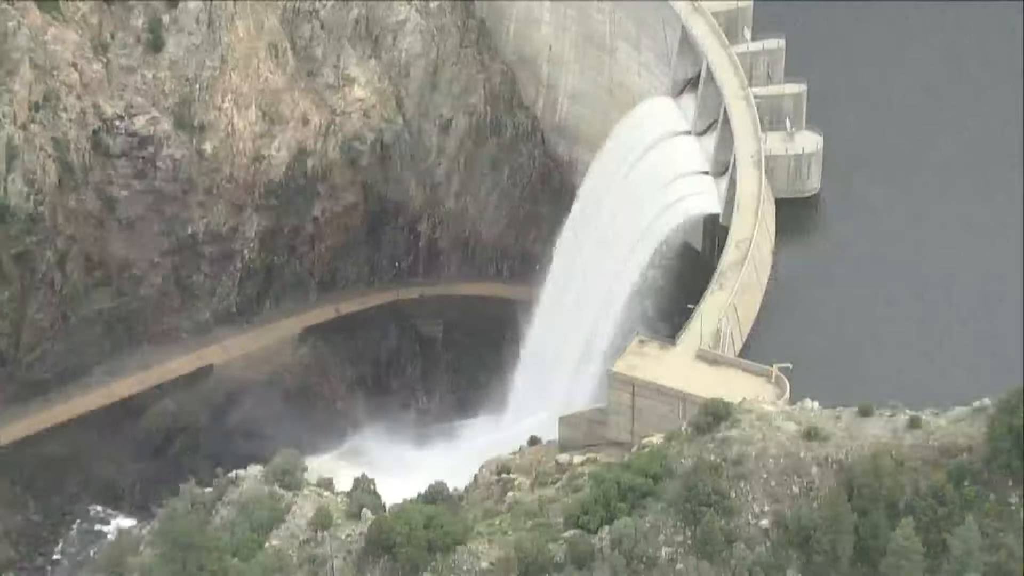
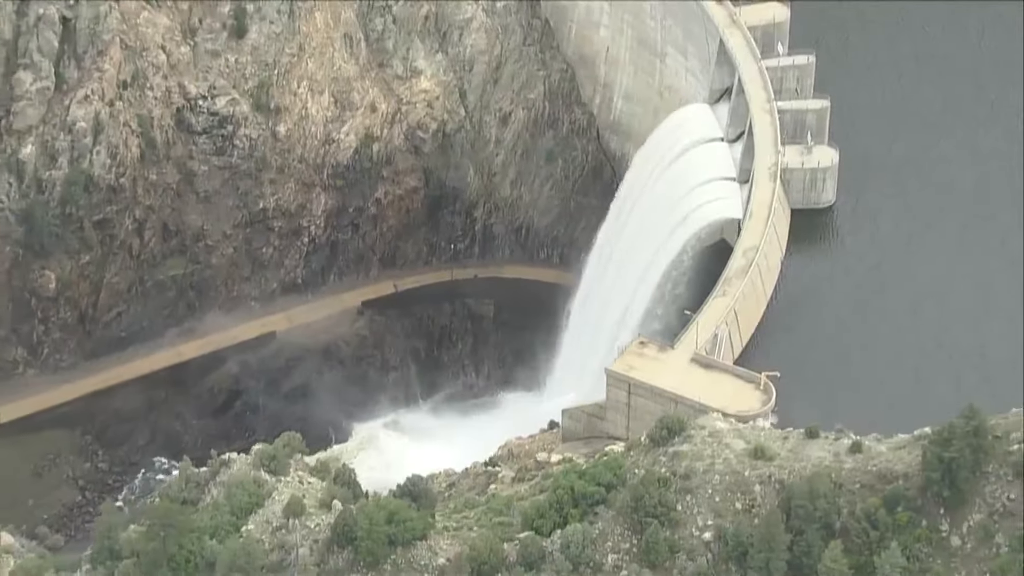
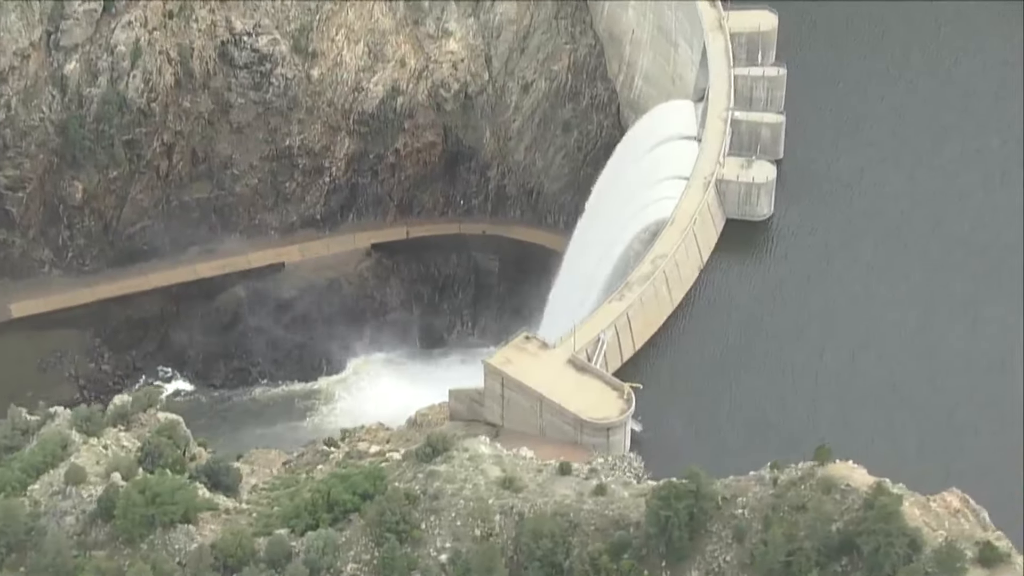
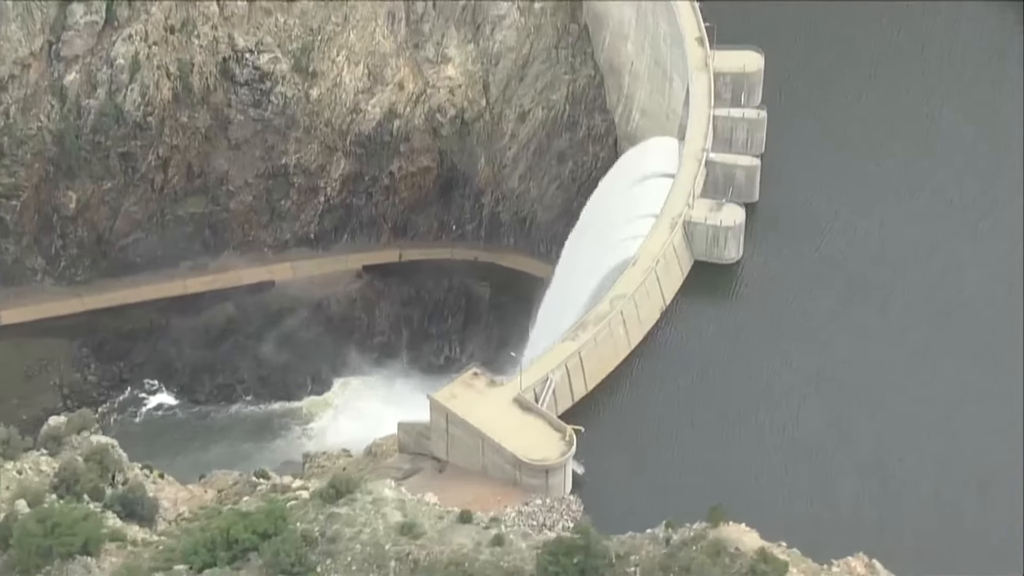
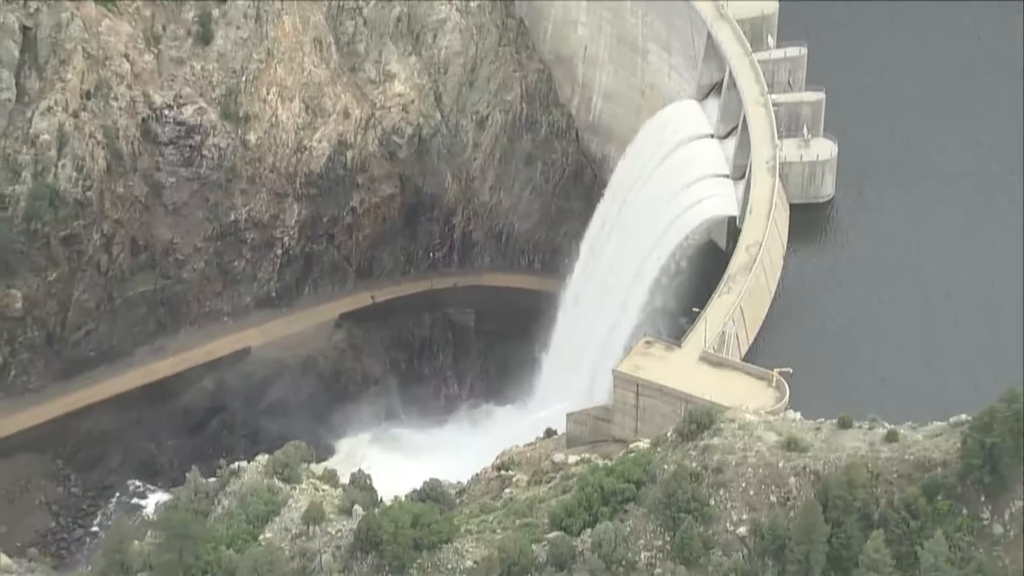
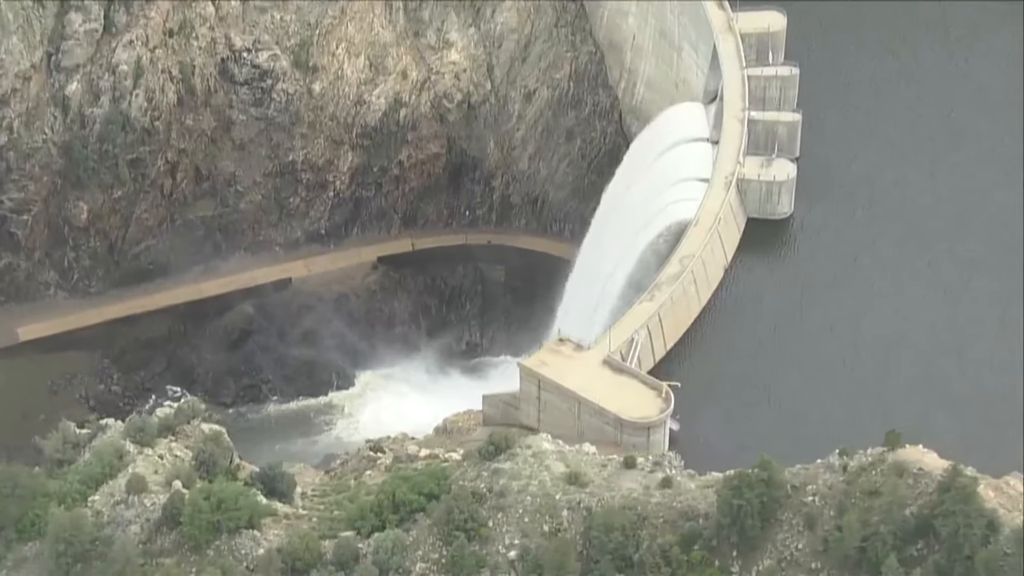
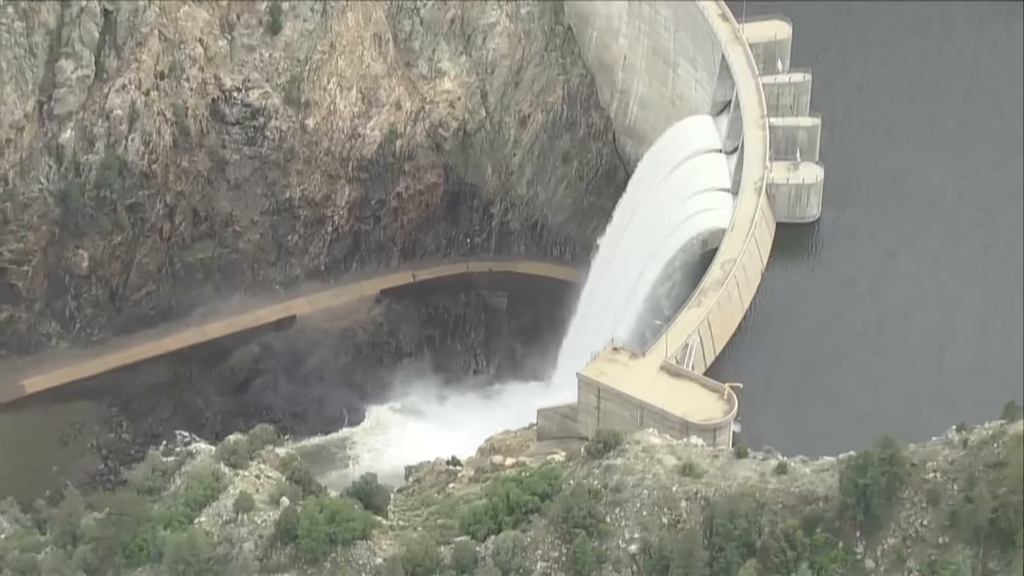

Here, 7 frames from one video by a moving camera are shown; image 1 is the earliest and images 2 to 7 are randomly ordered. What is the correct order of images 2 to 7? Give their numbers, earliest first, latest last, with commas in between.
5, 2, 7, 6, 3, 4
